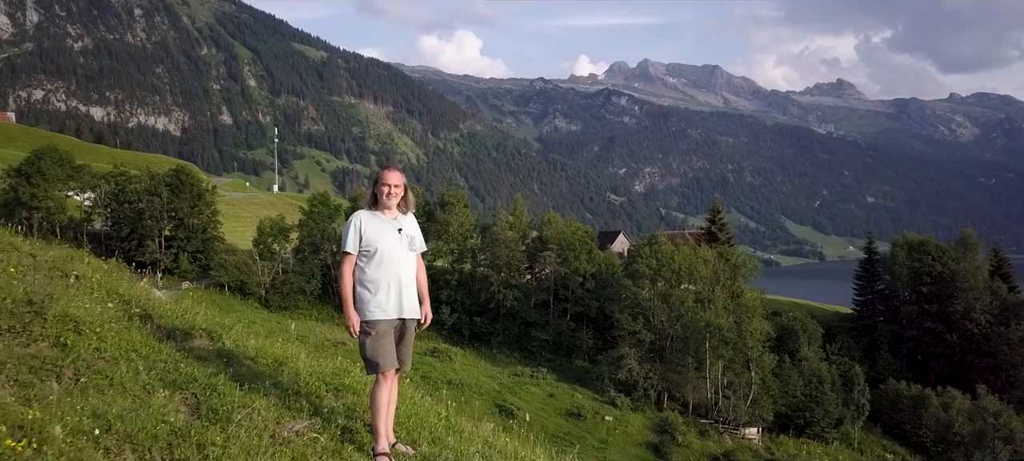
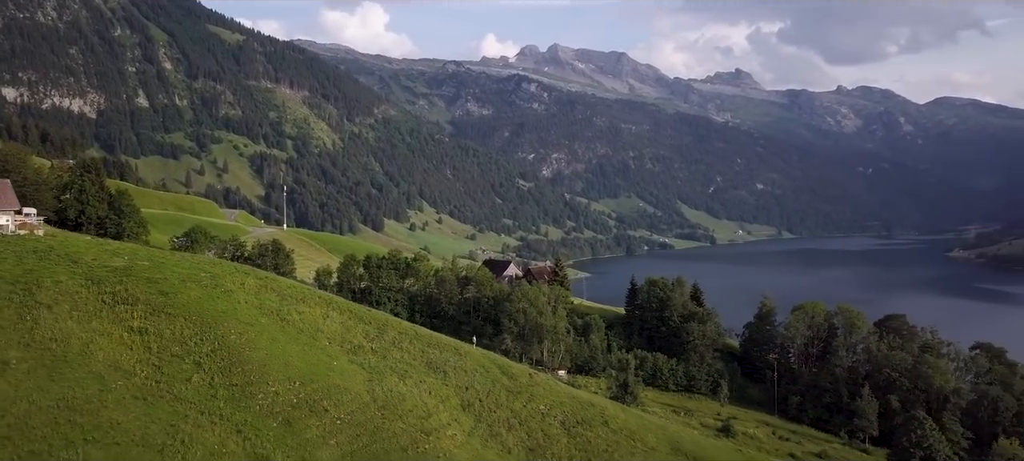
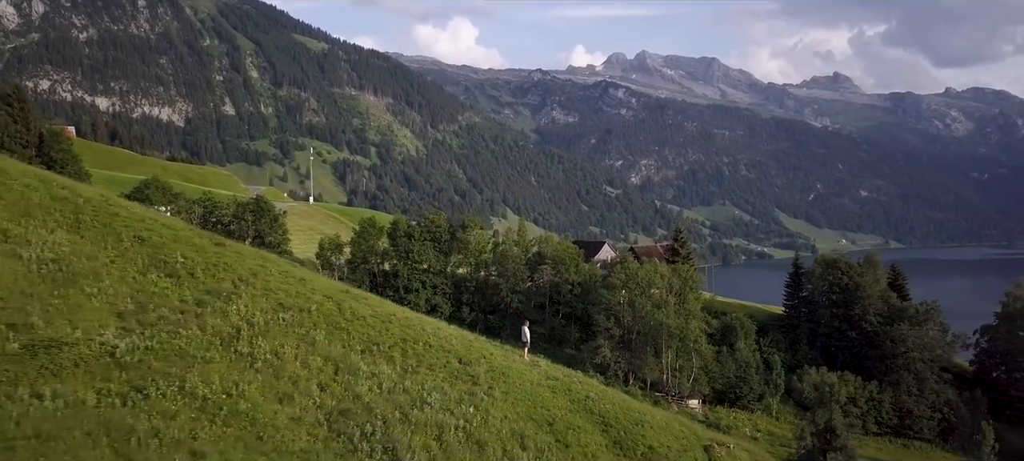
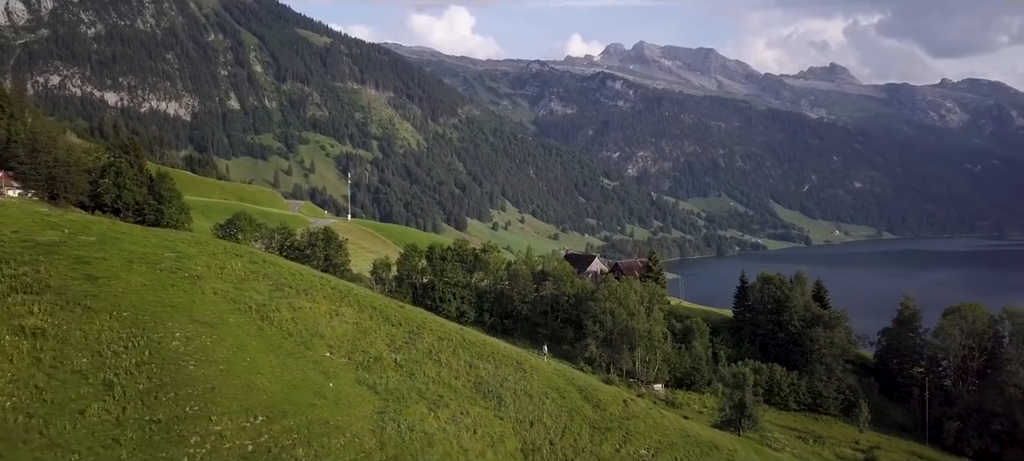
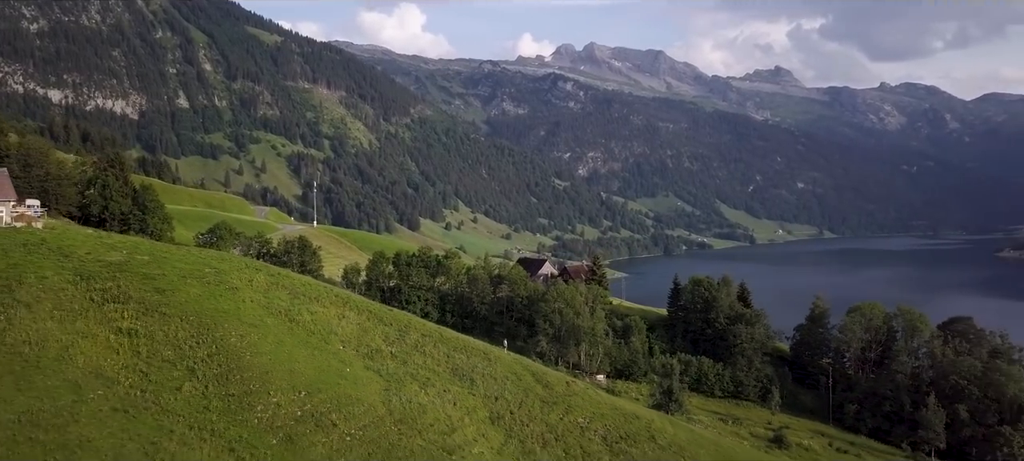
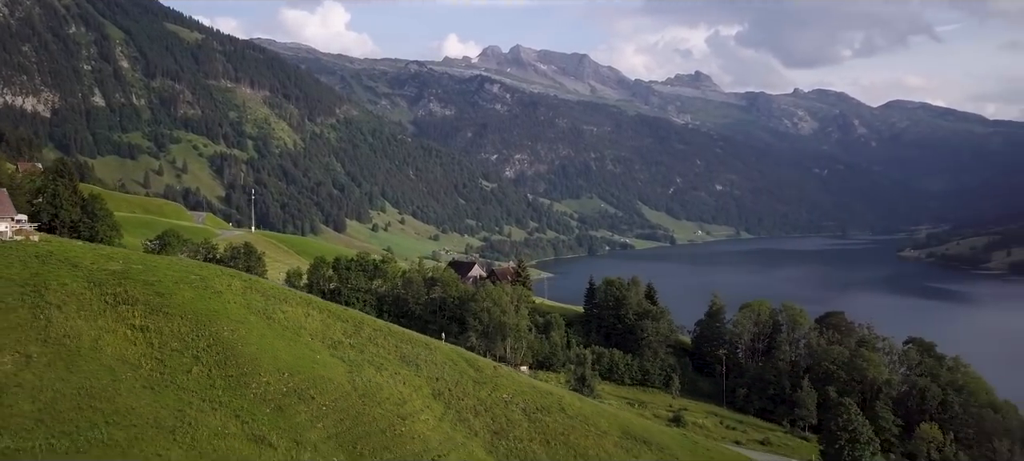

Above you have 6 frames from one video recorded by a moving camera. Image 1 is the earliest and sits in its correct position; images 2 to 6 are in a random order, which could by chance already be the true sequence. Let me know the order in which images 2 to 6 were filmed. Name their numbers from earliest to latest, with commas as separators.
3, 4, 5, 2, 6
